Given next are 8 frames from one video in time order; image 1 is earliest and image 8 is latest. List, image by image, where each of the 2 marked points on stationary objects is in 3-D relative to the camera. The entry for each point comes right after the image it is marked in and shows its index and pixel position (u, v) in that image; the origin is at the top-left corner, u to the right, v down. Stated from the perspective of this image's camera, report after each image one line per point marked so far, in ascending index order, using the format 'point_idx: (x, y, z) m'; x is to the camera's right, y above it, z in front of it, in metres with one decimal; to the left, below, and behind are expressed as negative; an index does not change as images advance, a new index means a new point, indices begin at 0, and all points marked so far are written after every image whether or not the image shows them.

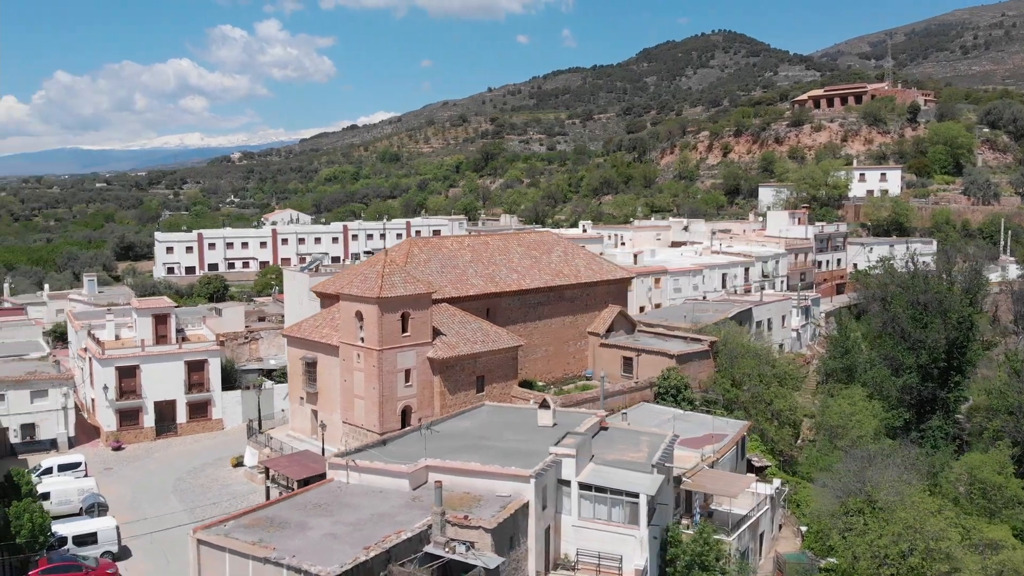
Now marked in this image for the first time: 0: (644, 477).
0: (+2.7, -3.9, +19.5) m
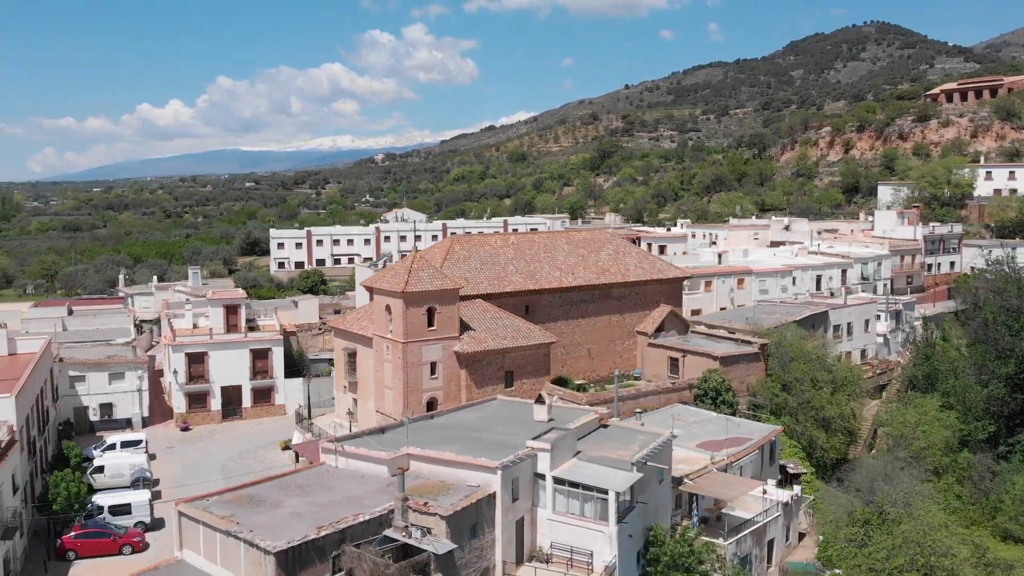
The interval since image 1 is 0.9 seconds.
0: (+2.2, -3.8, +19.6) m
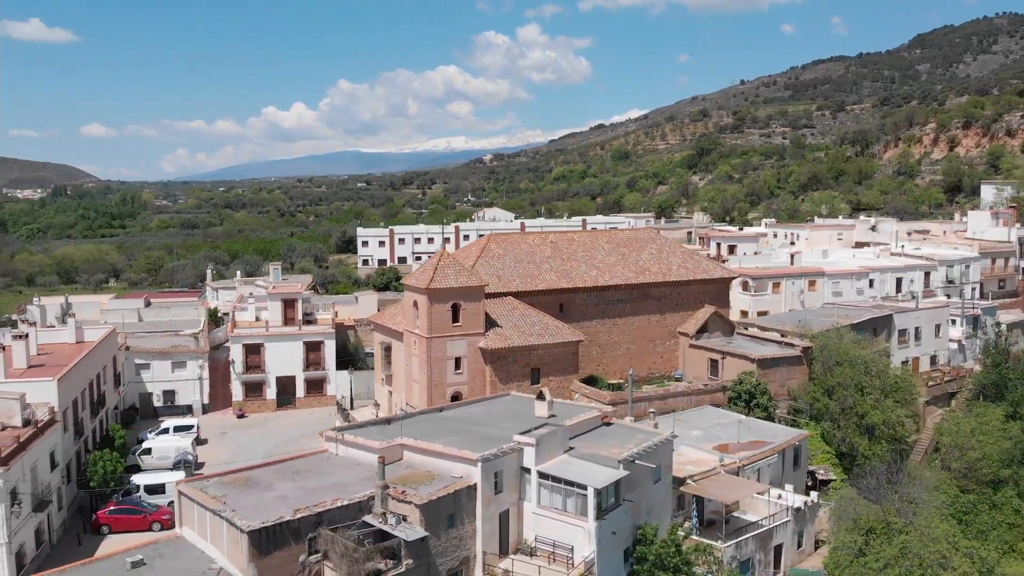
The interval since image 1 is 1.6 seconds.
0: (+1.9, -3.8, +19.8) m
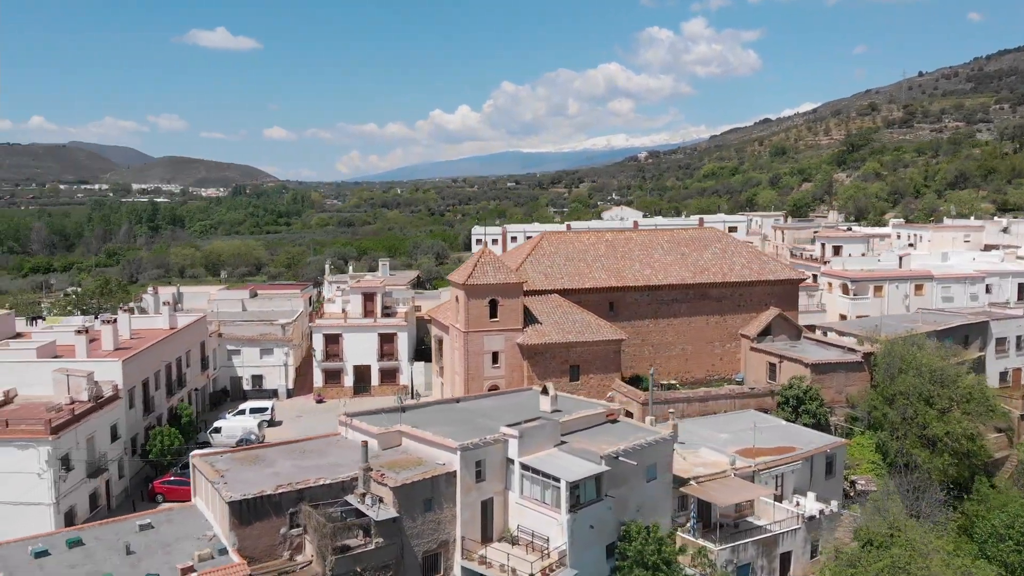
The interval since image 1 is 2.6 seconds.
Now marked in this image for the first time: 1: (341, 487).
0: (+1.4, -3.7, +20.1) m
1: (-3.5, -4.1, +19.7) m
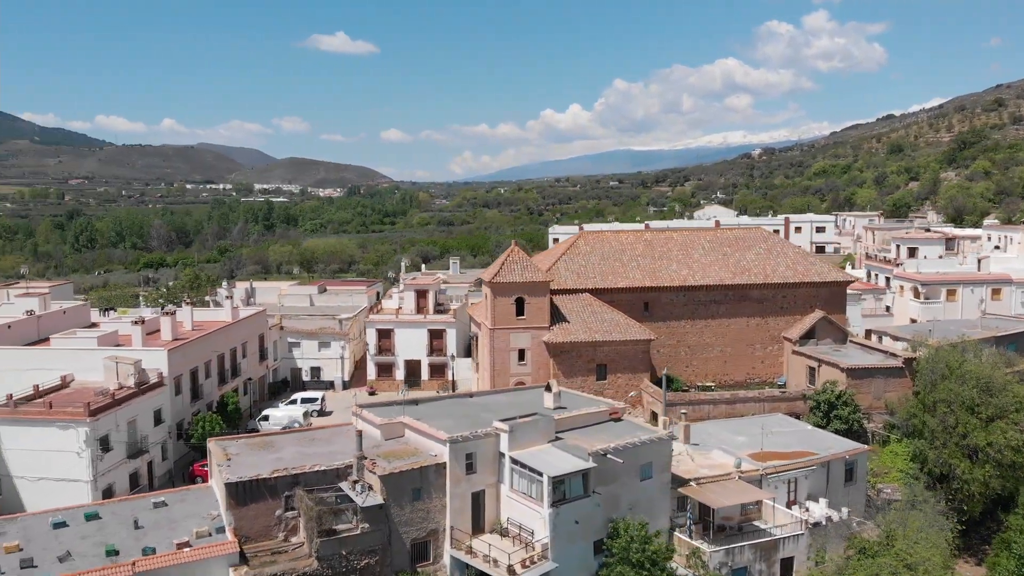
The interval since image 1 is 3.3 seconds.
0: (+1.2, -3.7, +20.5) m
1: (-3.8, -4.0, +20.6) m
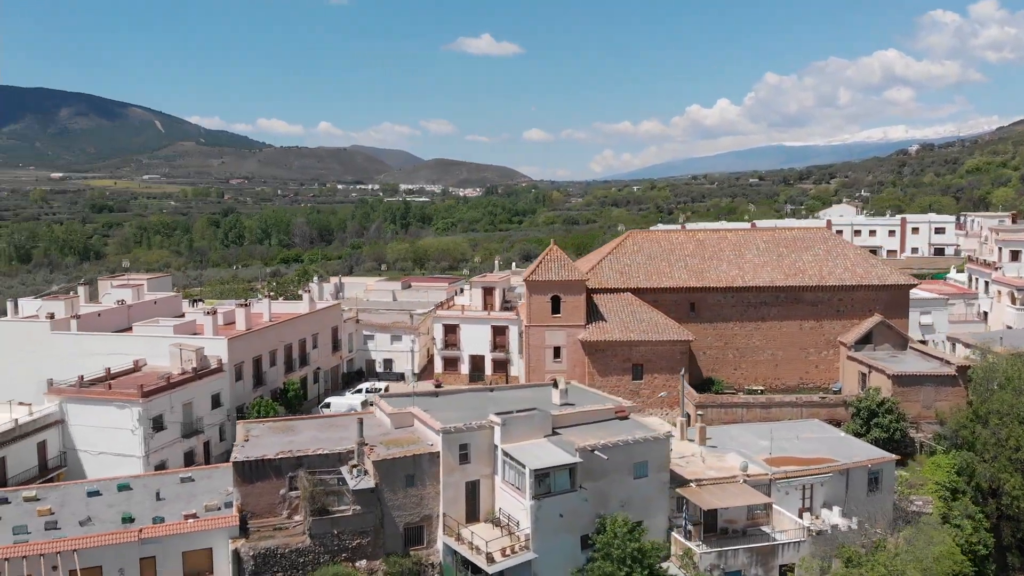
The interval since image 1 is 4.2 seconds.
0: (+0.9, -3.7, +21.0) m
1: (-4.0, -3.9, +21.9) m
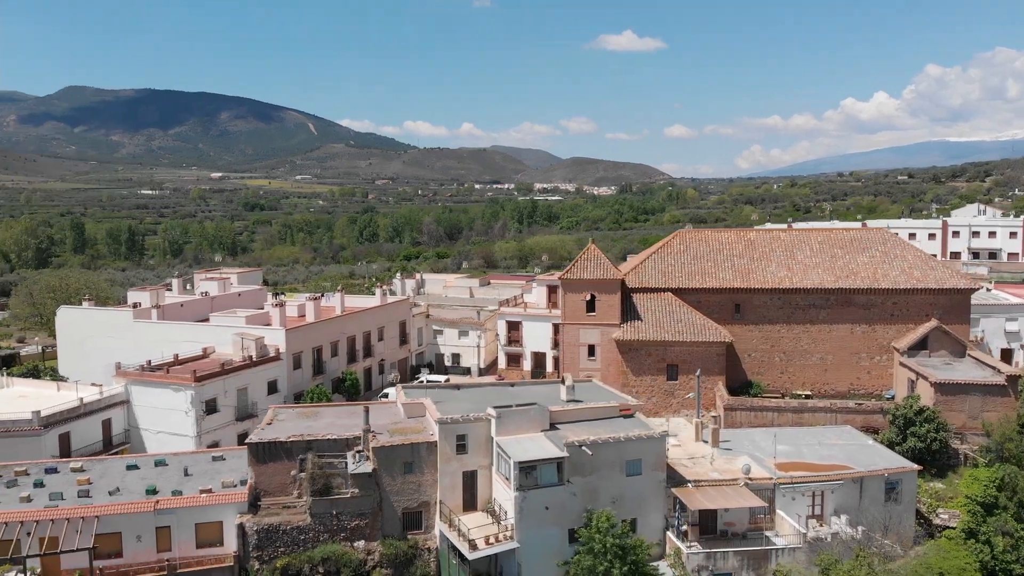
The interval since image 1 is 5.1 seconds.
0: (+0.6, -3.6, +21.5) m
1: (-4.1, -3.8, +23.2) m
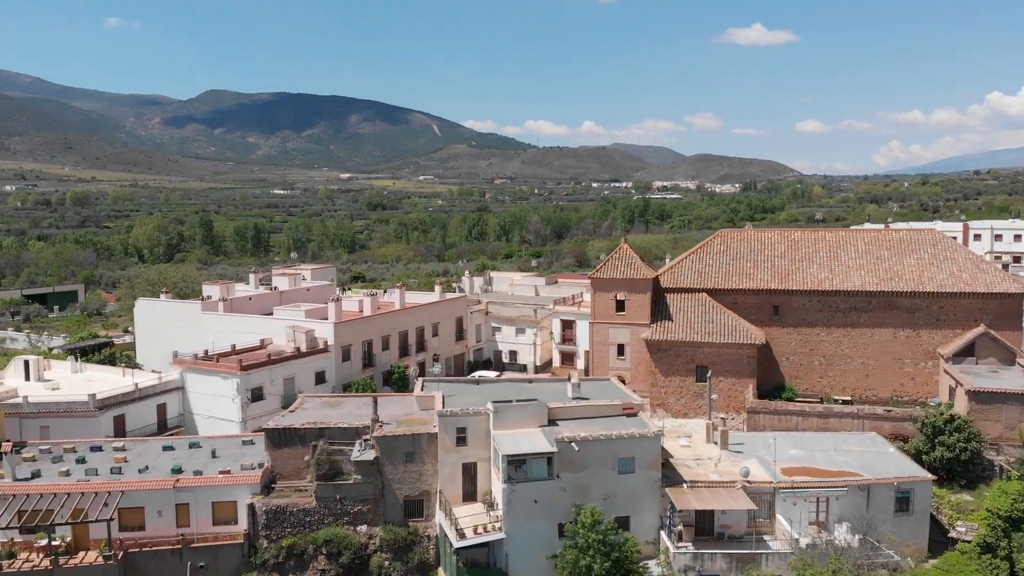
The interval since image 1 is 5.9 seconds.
0: (+0.4, -3.6, +22.0) m
1: (-4.0, -3.7, +24.3) m
